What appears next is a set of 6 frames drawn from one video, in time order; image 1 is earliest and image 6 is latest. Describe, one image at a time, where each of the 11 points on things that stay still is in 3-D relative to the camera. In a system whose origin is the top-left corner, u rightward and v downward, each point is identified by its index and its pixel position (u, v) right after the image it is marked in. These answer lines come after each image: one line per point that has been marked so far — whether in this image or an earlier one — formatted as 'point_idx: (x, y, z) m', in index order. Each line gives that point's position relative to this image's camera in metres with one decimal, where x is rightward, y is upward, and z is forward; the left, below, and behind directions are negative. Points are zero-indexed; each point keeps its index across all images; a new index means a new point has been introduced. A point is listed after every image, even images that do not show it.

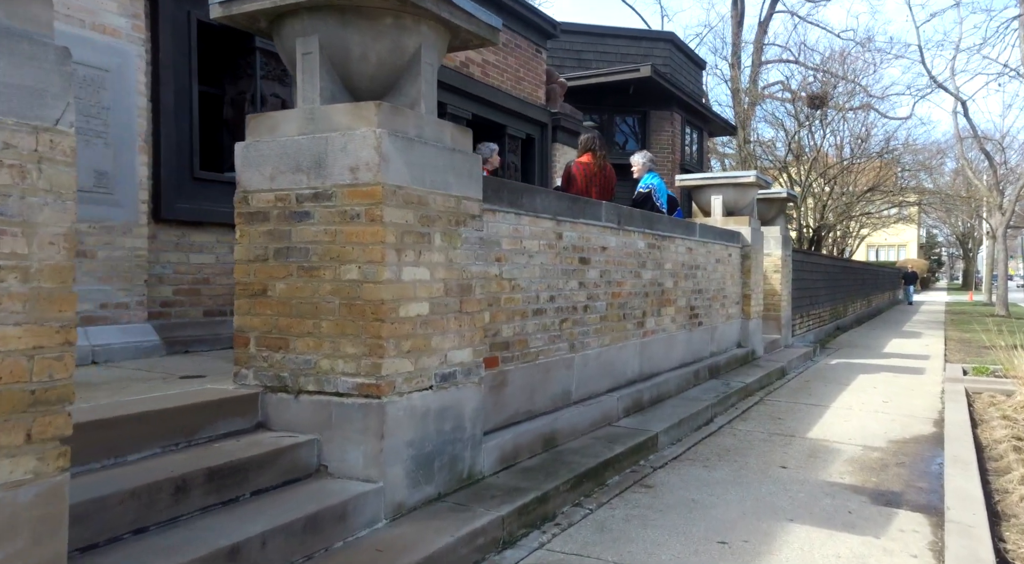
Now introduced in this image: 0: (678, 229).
0: (+1.6, +0.5, +8.4) m
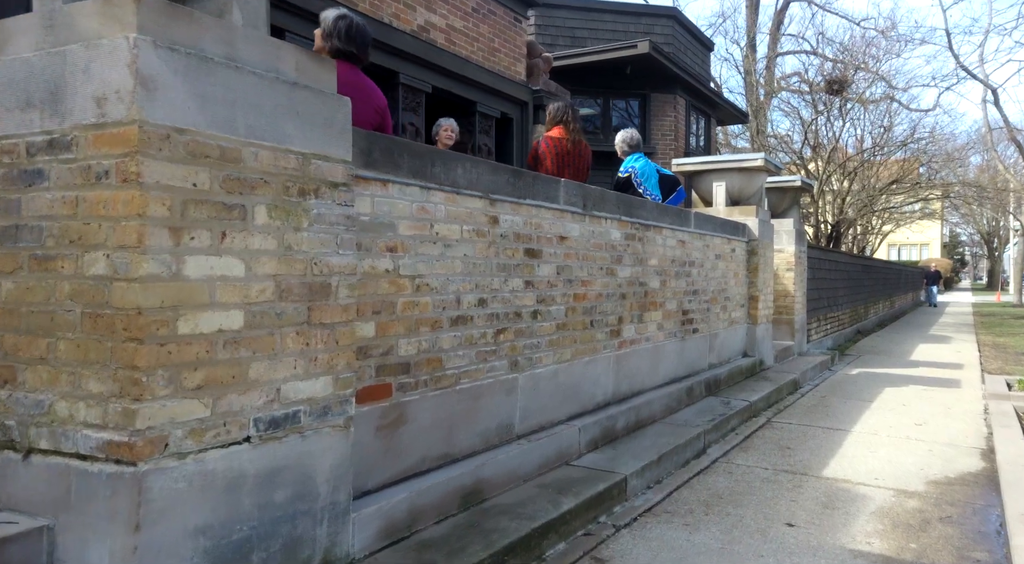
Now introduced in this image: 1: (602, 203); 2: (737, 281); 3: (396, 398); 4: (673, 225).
0: (+1.3, +0.5, +7.0) m
1: (+0.6, +0.5, +5.7) m
2: (+2.4, 0.0, +9.3) m
3: (-0.5, -0.5, +3.5) m
4: (+1.3, +0.5, +7.2) m
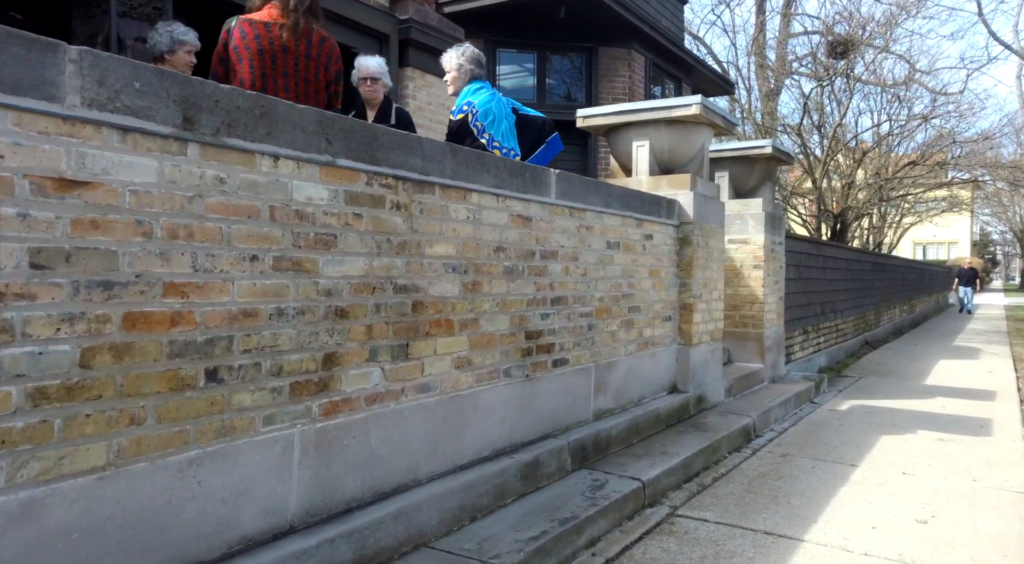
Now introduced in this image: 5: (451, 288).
0: (-0.2, +0.5, +4.1) m
1: (-0.9, +0.5, +2.8) m
2: (+1.0, 0.0, +6.3) m
3: (-2.0, -0.5, +0.6) m
4: (-0.1, +0.5, +4.2) m
5: (-0.3, 0.0, +3.8) m
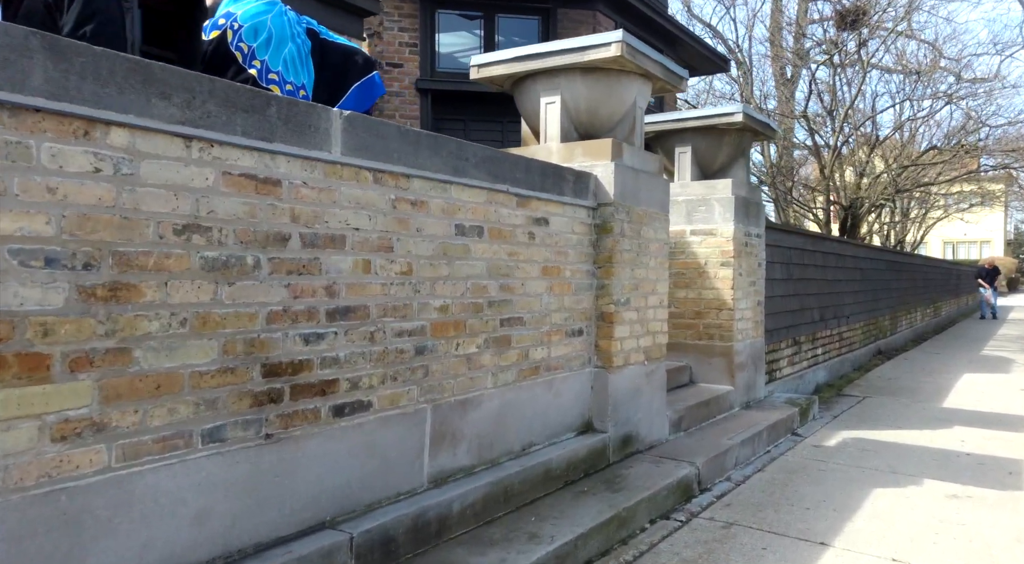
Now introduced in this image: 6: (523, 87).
0: (-1.1, +0.5, +2.3) m
1: (-1.8, +0.5, +1.0) m
2: (+0.2, 0.0, +4.6) m
3: (-3.0, -0.5, -1.1) m
4: (-1.0, +0.5, +2.5) m
5: (-1.2, 0.0, +2.1) m
6: (+0.1, +1.3, +5.5) m
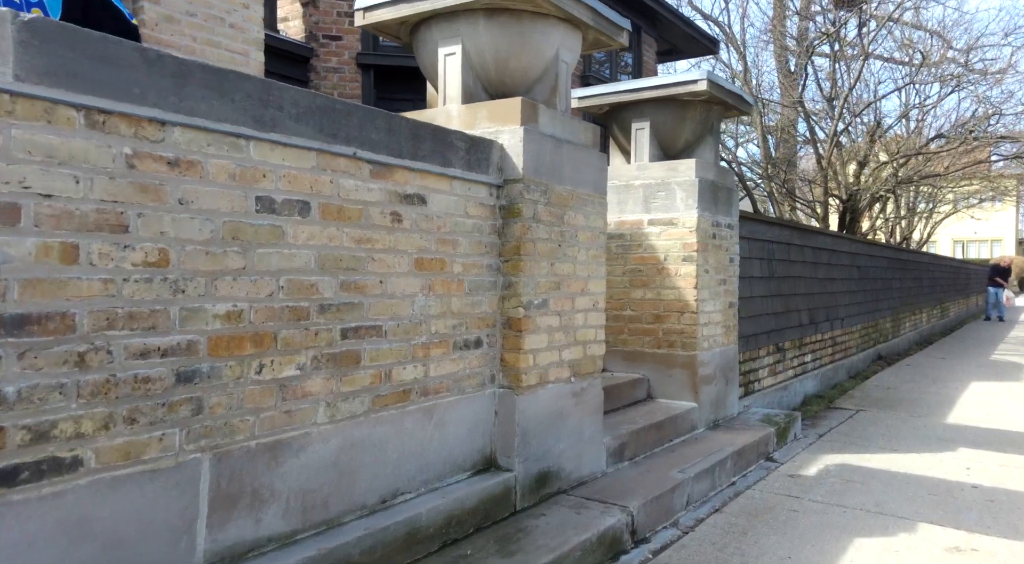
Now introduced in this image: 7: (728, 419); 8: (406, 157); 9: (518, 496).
0: (-1.6, +0.5, +1.2) m
1: (-2.4, +0.5, -0.1) m
2: (-0.4, 0.0, +3.4) m
3: (-3.6, -0.5, -2.2) m
4: (-1.6, +0.5, +1.4) m
5: (-1.8, 0.0, +1.0) m
6: (-0.5, +1.3, +4.4) m
7: (+1.7, -1.1, +6.8) m
8: (-0.4, +0.5, +3.4) m
9: (0.0, -1.0, +4.0) m
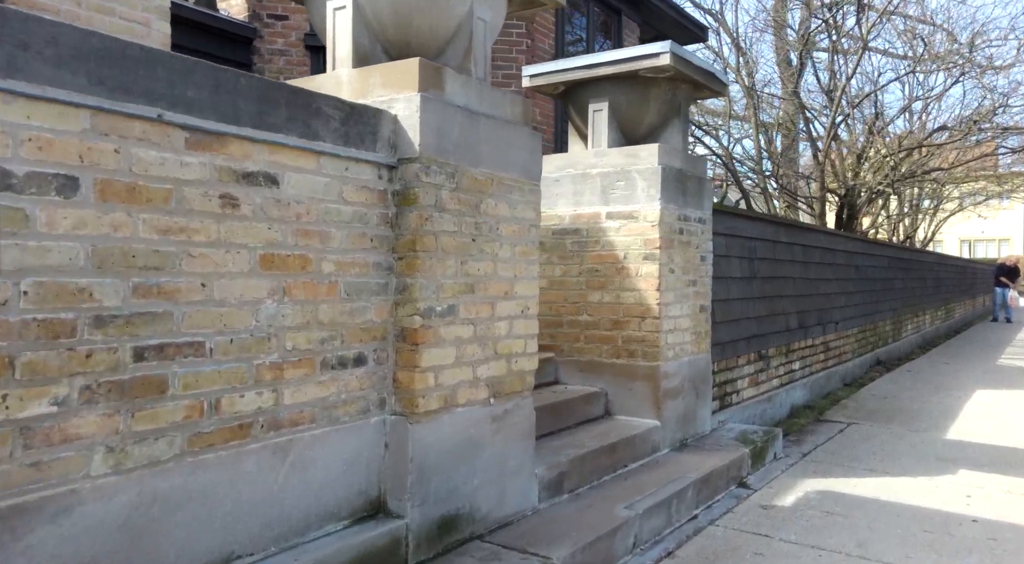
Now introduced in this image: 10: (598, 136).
0: (-2.1, +0.5, +0.4) m
1: (-2.8, +0.5, -0.9) m
2: (-0.8, 0.0, +2.7) m
3: (-4.0, -0.5, -3.0) m
4: (-2.0, +0.5, +0.6) m
5: (-2.2, 0.0, +0.2) m
6: (-0.9, +1.3, +3.6) m
7: (+1.3, -1.1, +6.0) m
8: (-0.9, +0.5, +2.6) m
9: (-0.4, -1.0, +3.2) m
10: (+0.6, +1.0, +6.0) m
